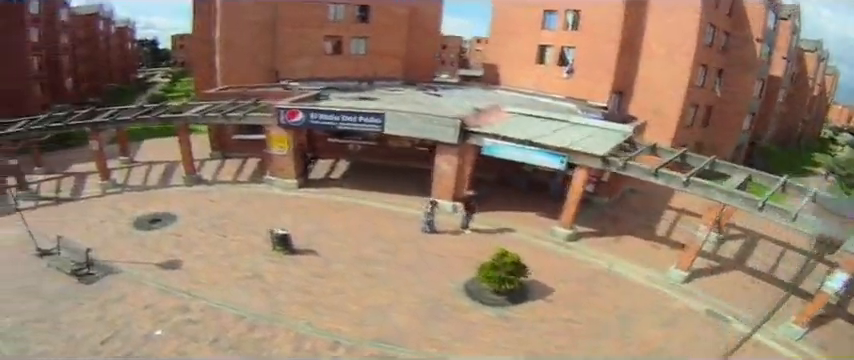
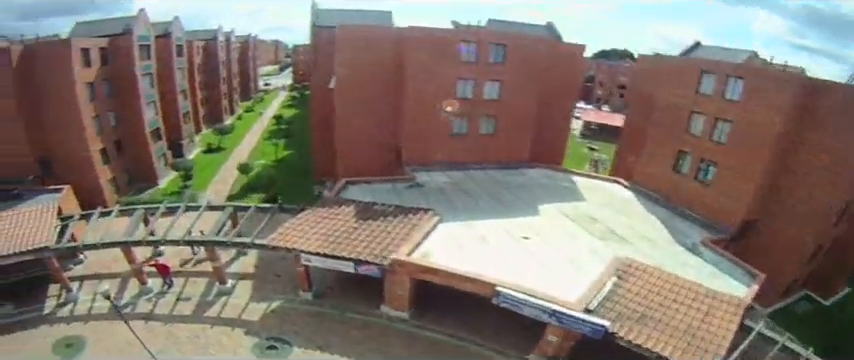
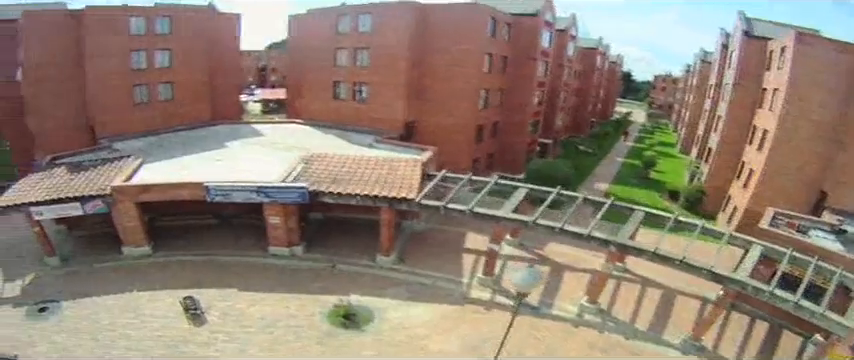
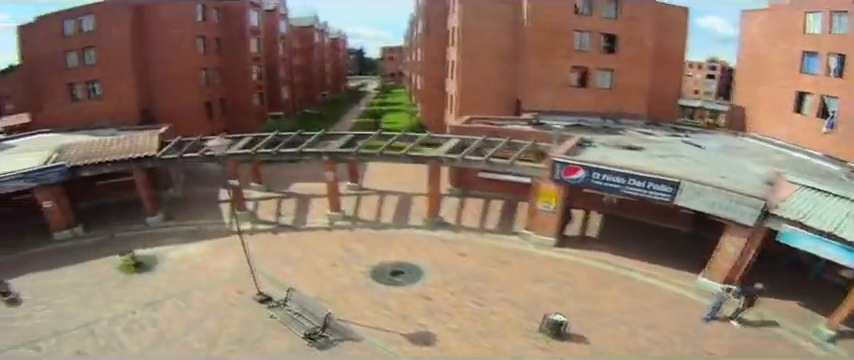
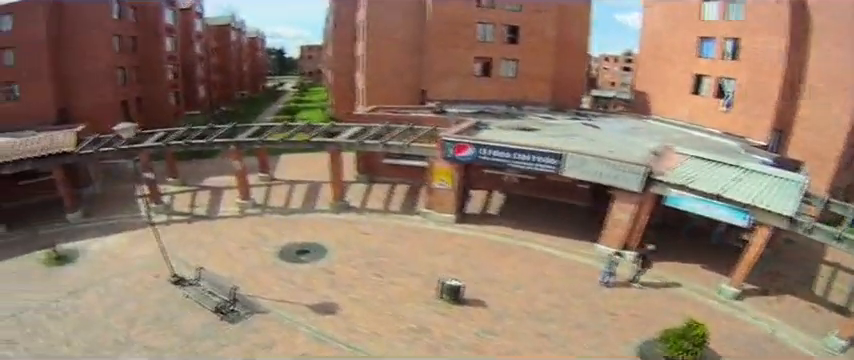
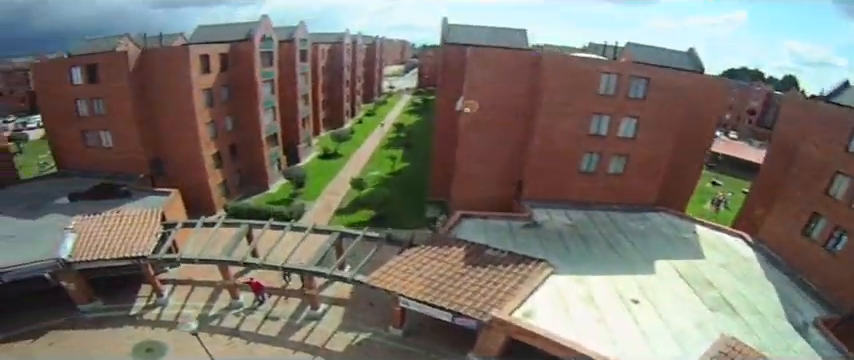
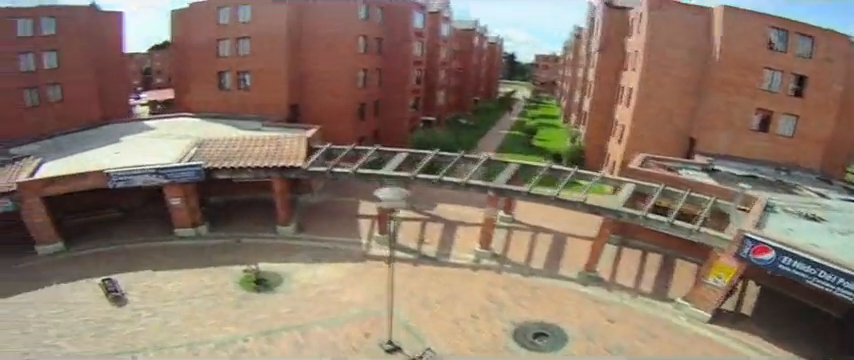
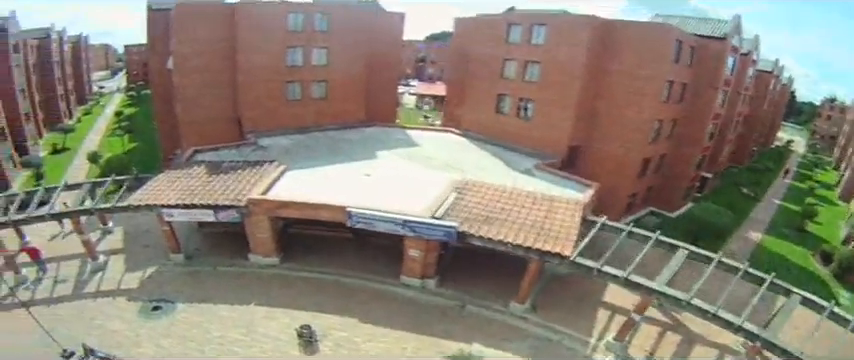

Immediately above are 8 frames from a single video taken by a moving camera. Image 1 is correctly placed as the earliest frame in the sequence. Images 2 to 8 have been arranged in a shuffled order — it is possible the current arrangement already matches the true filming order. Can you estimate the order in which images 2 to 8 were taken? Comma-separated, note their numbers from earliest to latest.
5, 4, 7, 3, 8, 2, 6
